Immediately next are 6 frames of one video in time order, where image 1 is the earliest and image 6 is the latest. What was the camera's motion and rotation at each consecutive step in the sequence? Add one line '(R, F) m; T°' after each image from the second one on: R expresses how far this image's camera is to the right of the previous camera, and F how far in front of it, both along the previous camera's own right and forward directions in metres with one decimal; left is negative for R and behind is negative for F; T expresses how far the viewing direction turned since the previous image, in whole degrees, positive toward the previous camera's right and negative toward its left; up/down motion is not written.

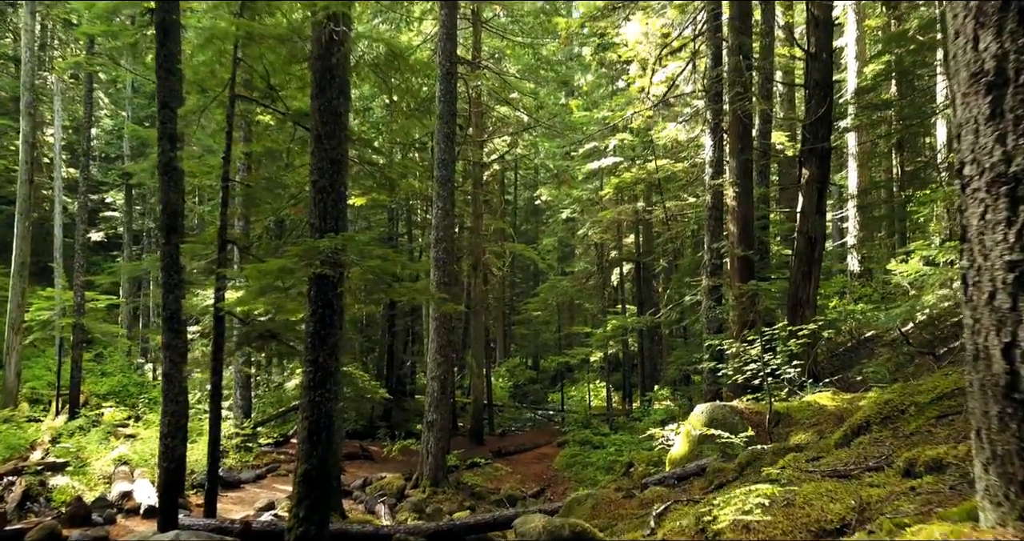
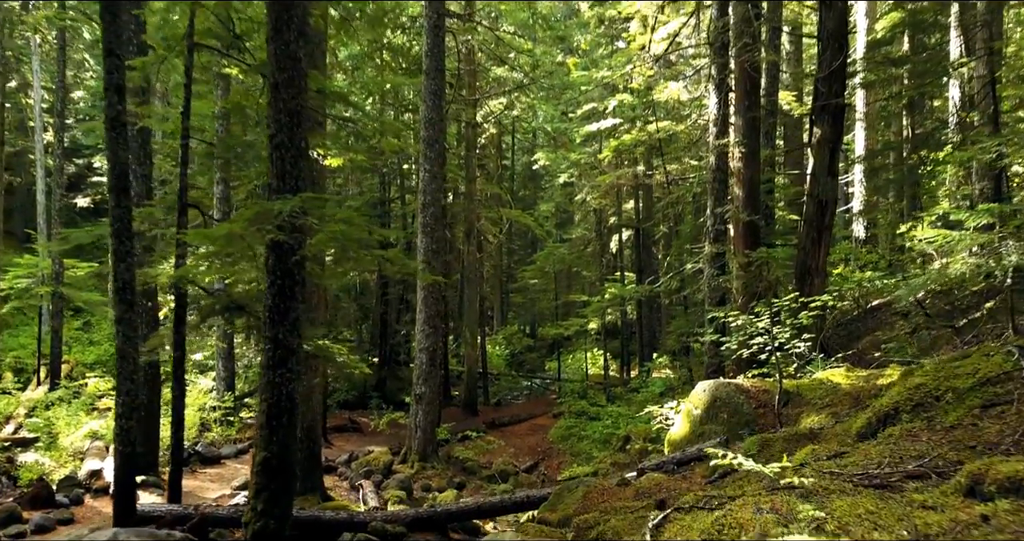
(+0.1, +0.6) m; 0°
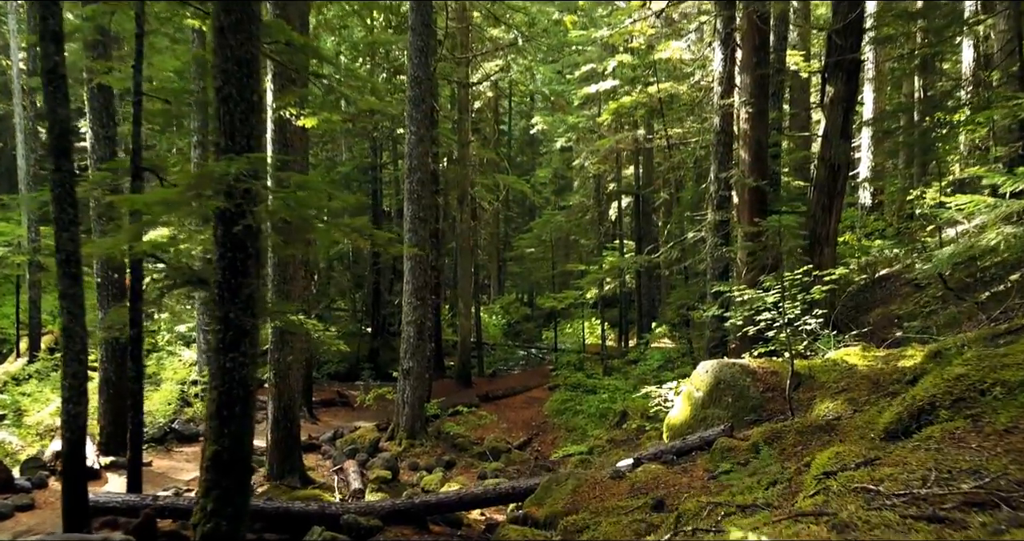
(+0.1, +0.6) m; 0°
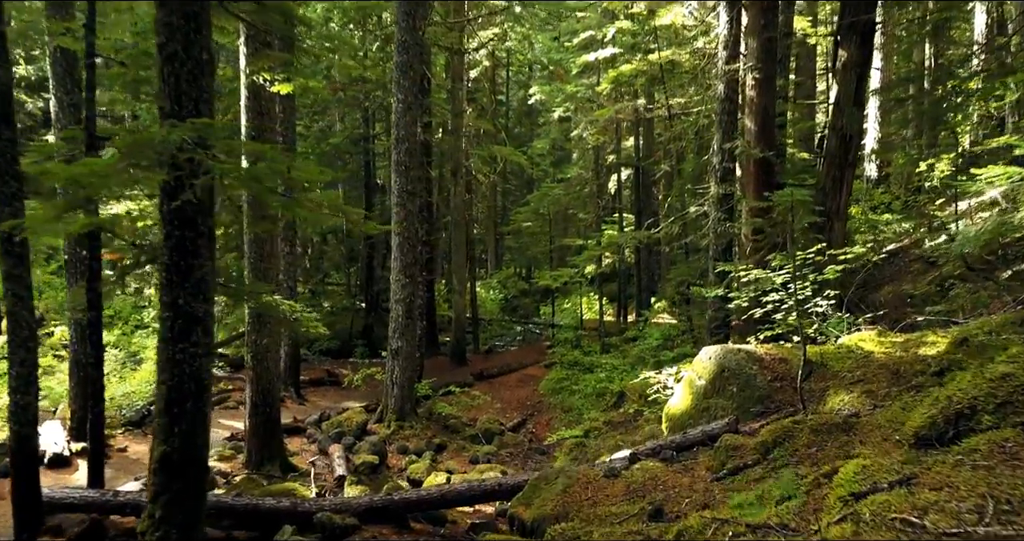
(+0.1, +0.5) m; 0°
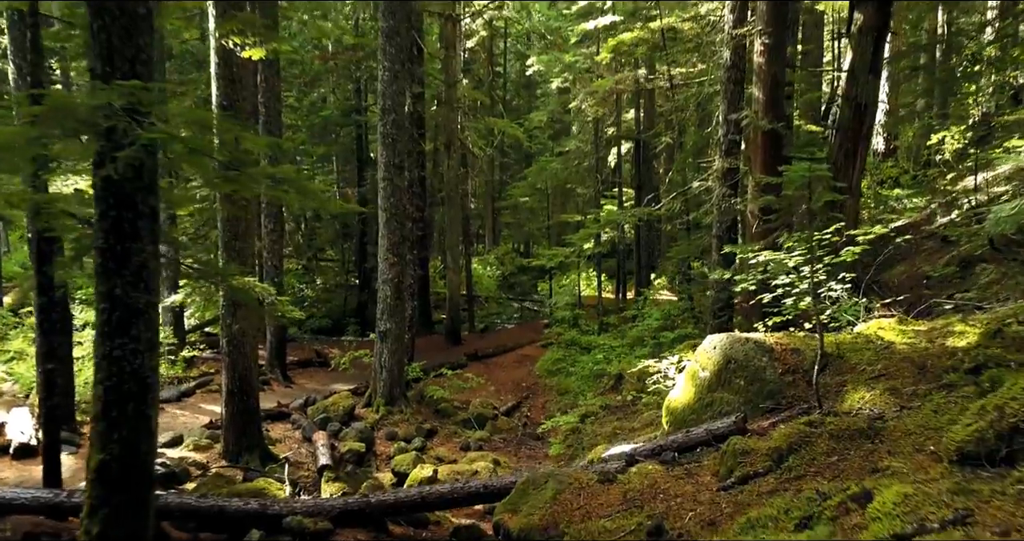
(+0.1, +0.5) m; 0°
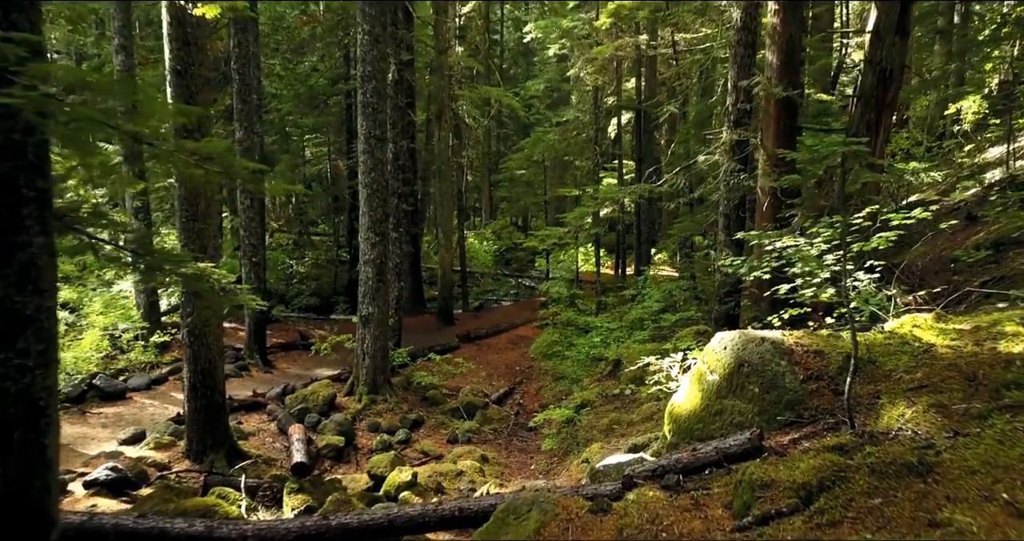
(+0.1, +0.7) m; 0°
